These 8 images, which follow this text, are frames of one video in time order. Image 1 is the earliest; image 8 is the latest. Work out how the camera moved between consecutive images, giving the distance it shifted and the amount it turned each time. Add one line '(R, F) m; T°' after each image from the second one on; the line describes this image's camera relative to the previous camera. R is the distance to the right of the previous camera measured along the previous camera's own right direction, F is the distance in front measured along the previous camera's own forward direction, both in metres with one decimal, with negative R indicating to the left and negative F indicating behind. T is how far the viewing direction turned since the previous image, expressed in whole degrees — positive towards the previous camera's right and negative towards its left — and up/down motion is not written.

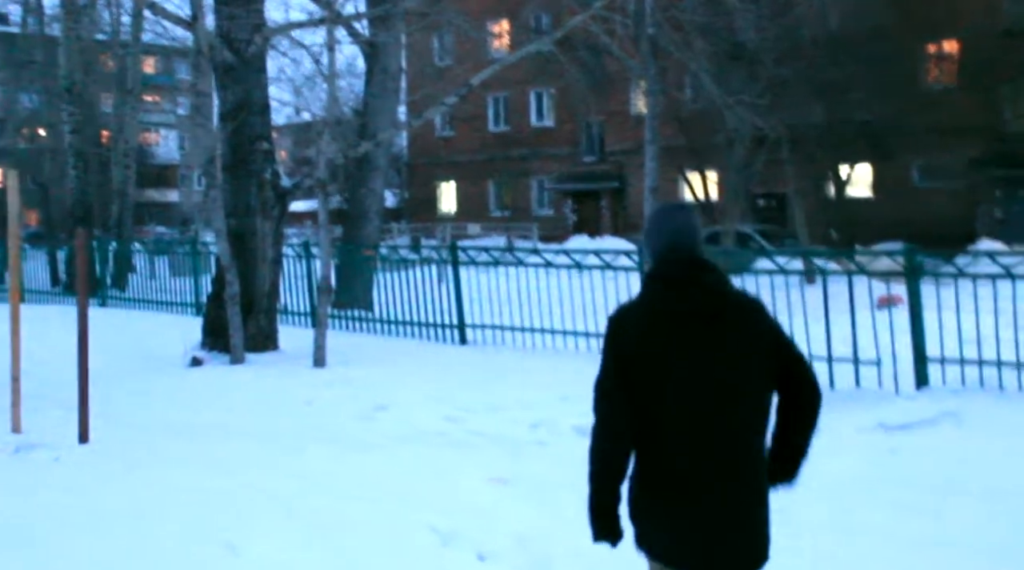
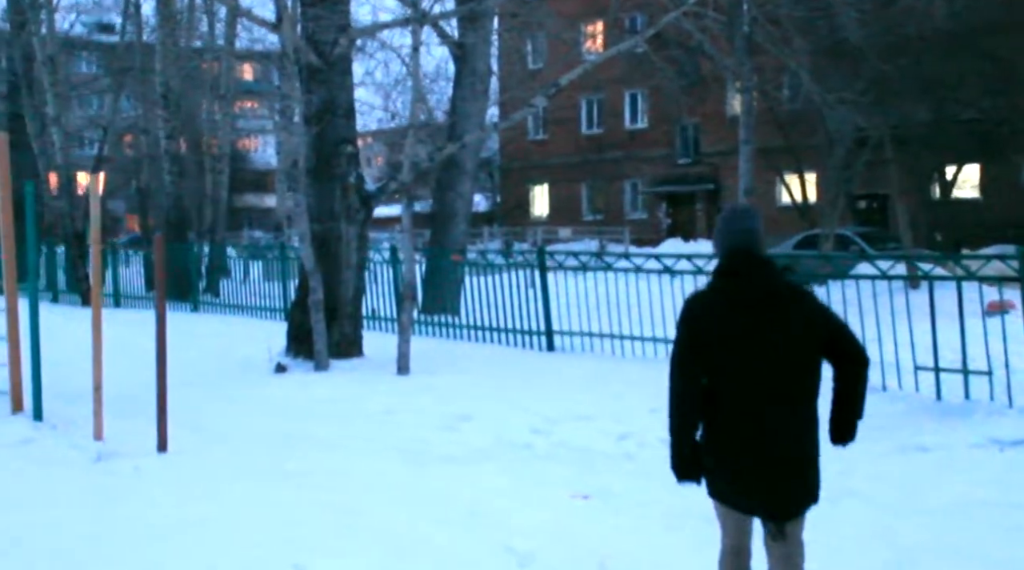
(+0.1, +0.2) m; -4°
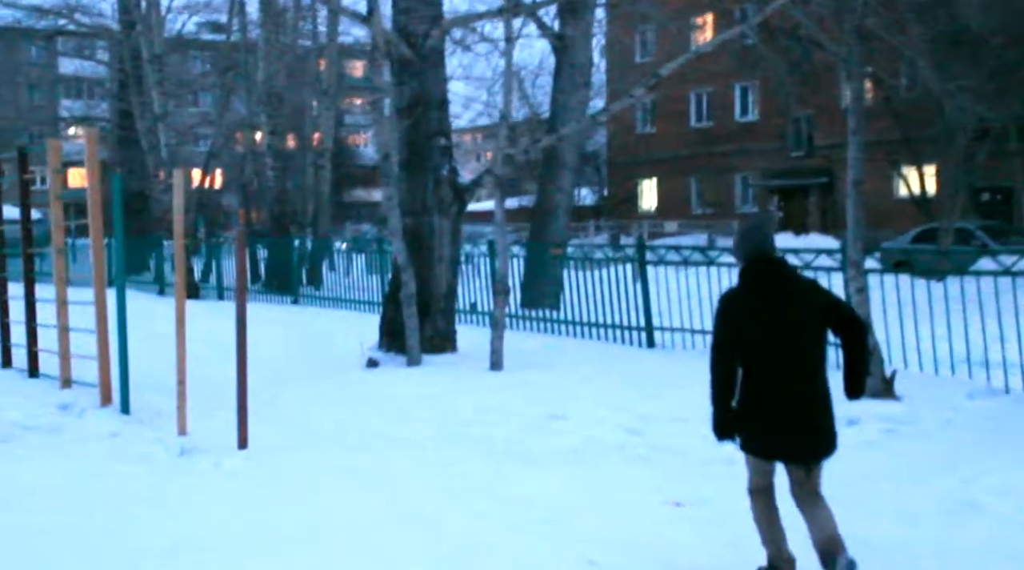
(+0.1, +0.3) m; -5°
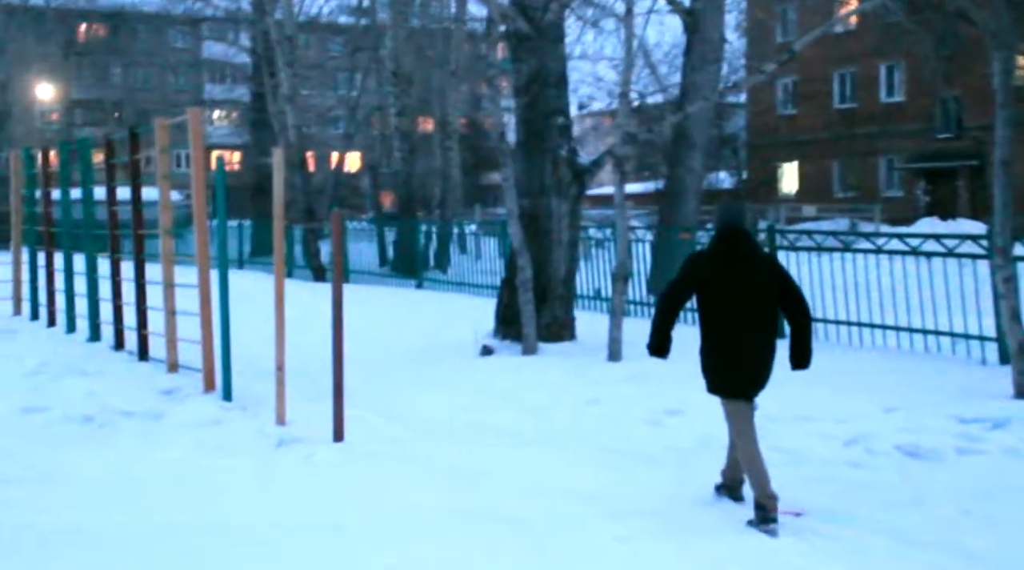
(+0.1, +0.5) m; -6°
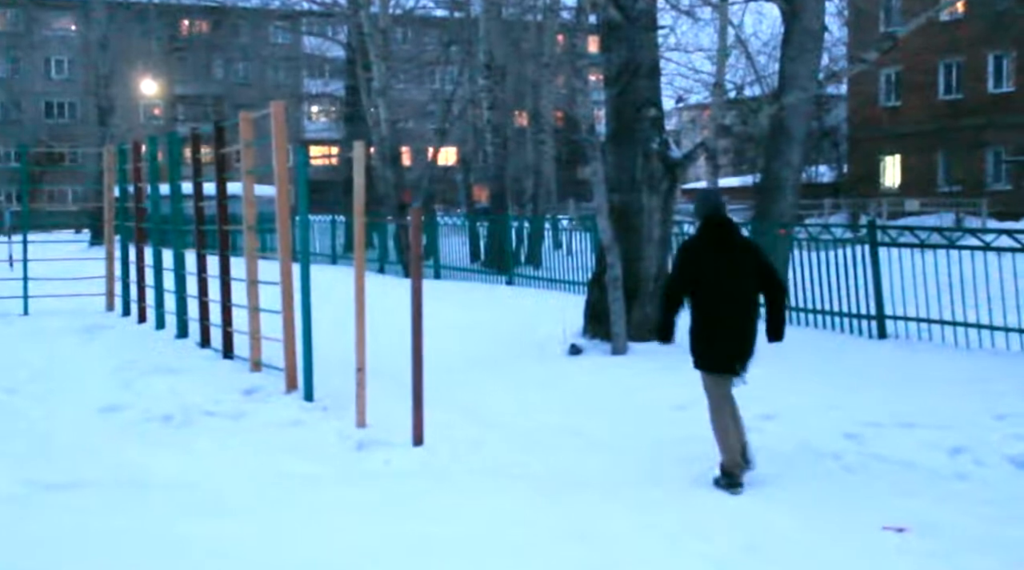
(+0.1, +0.3) m; -4°
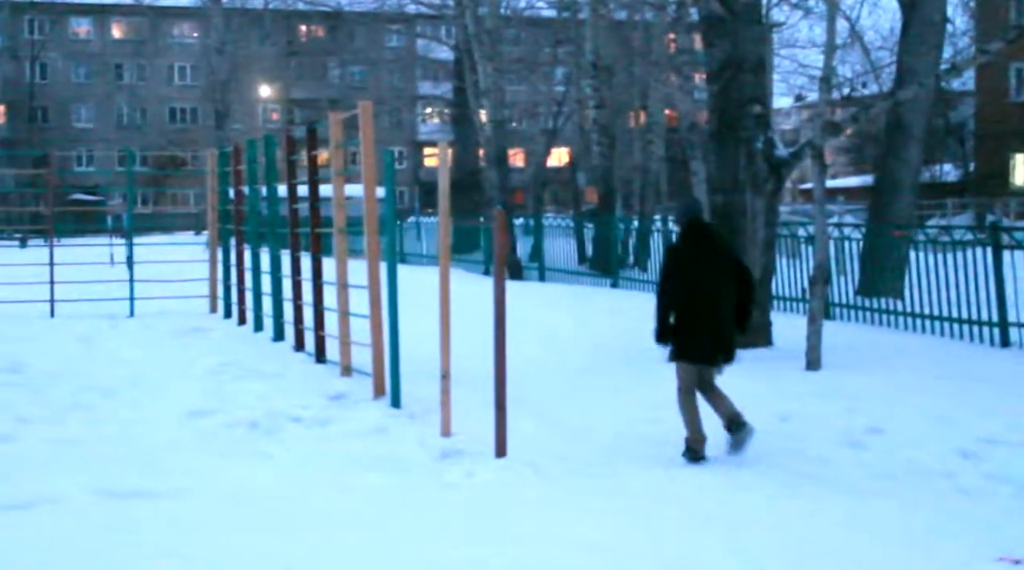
(+0.2, +0.3) m; -5°
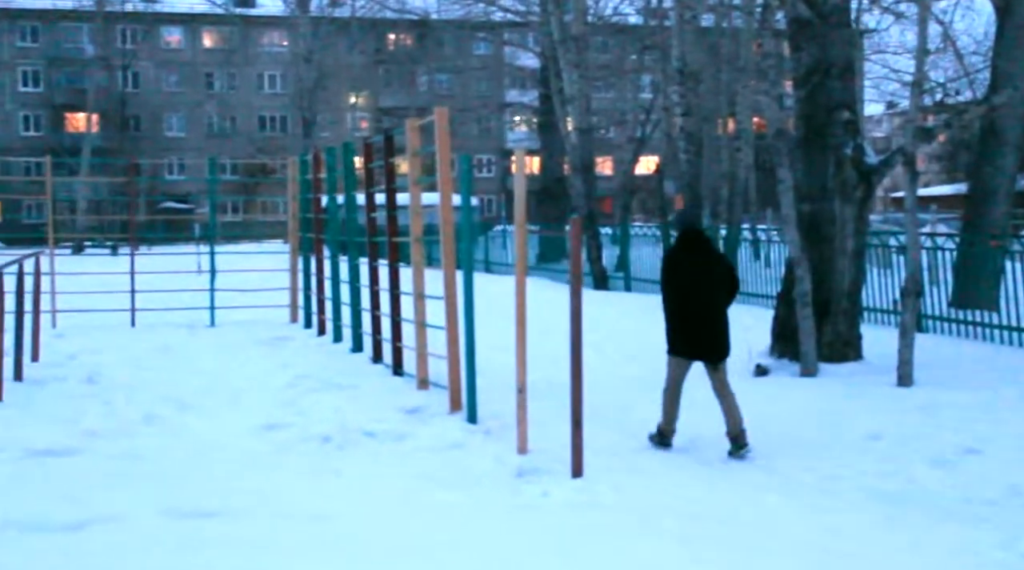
(0.0, +0.2) m; -4°
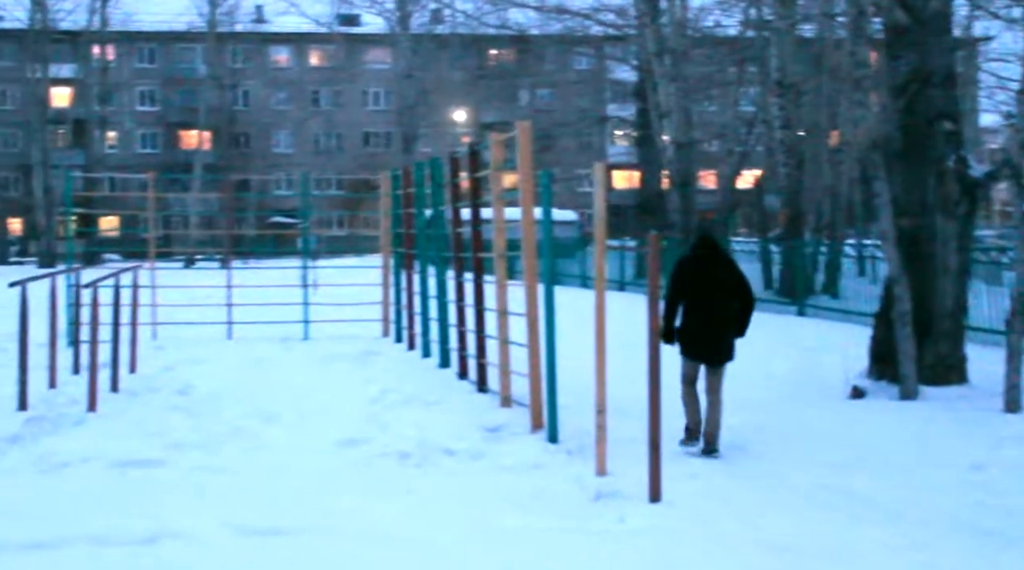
(+0.1, +0.1) m; -5°
